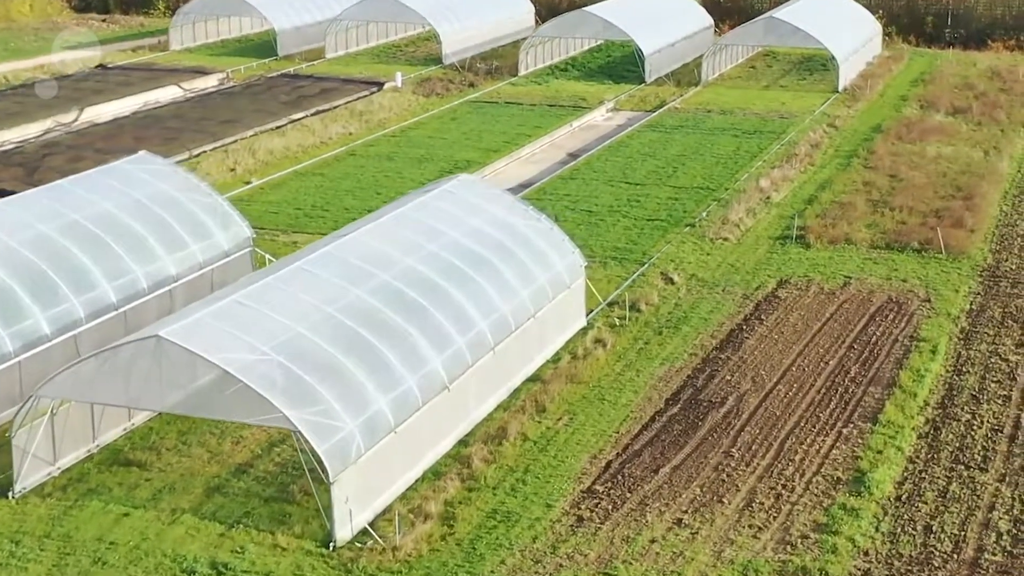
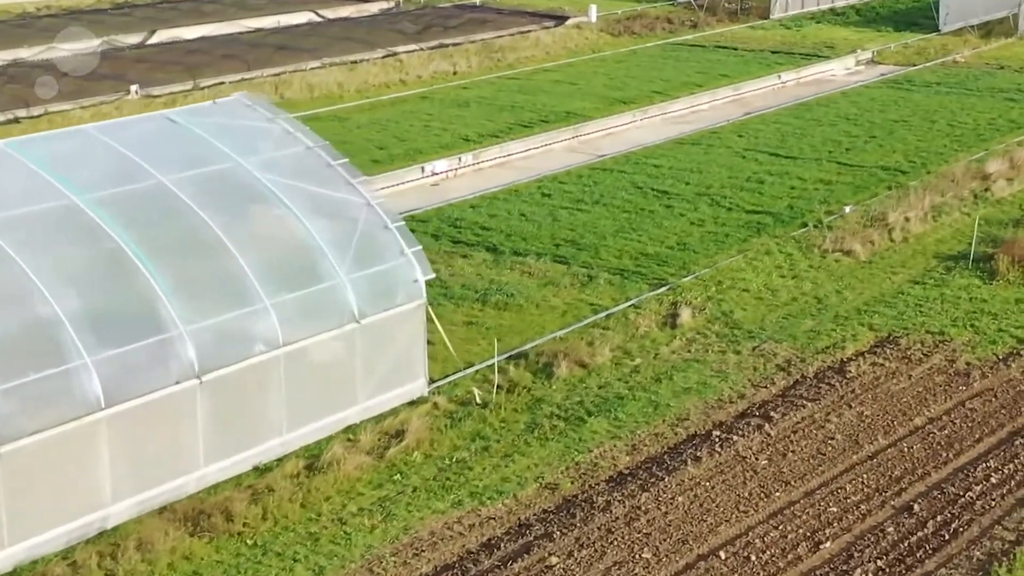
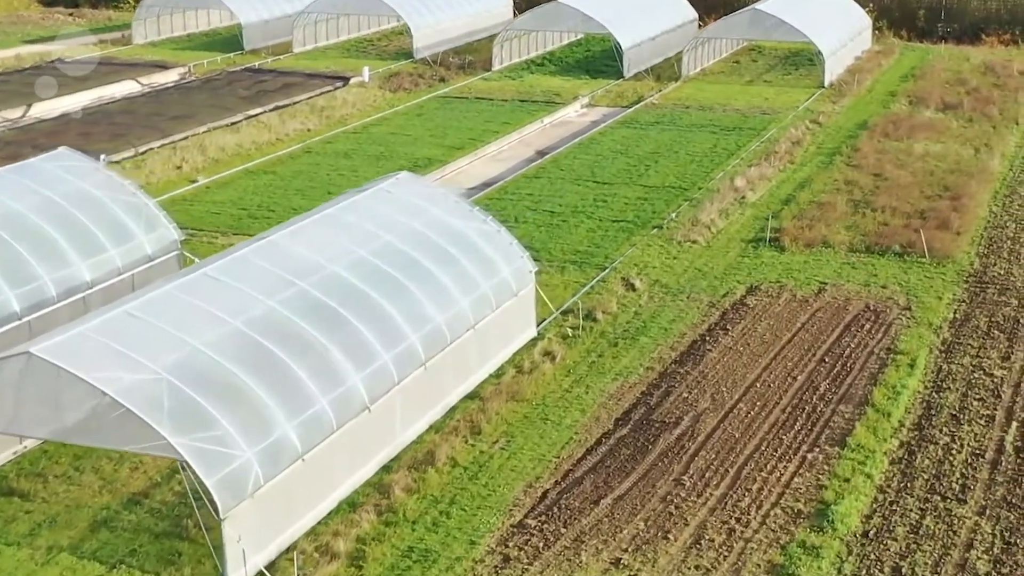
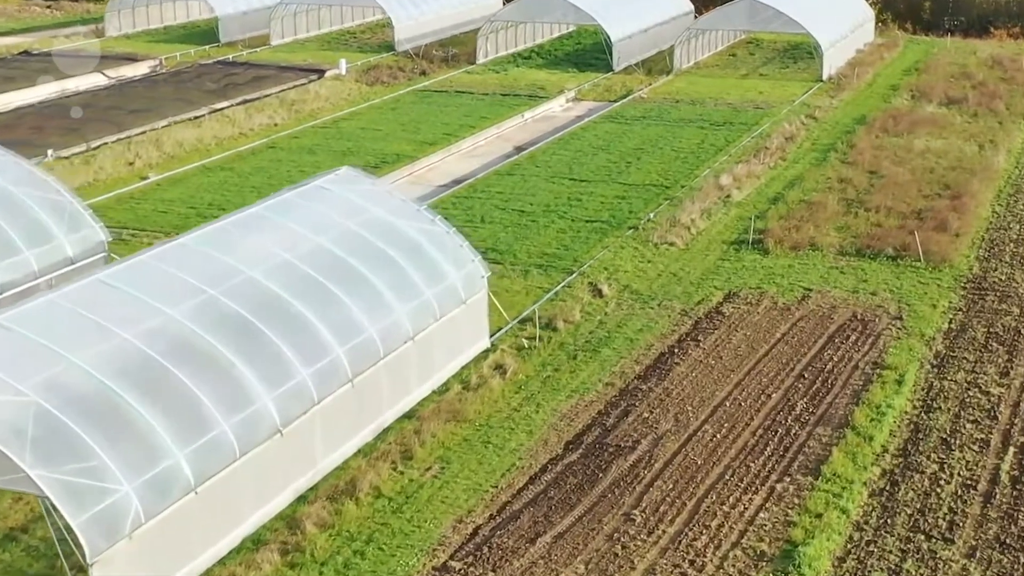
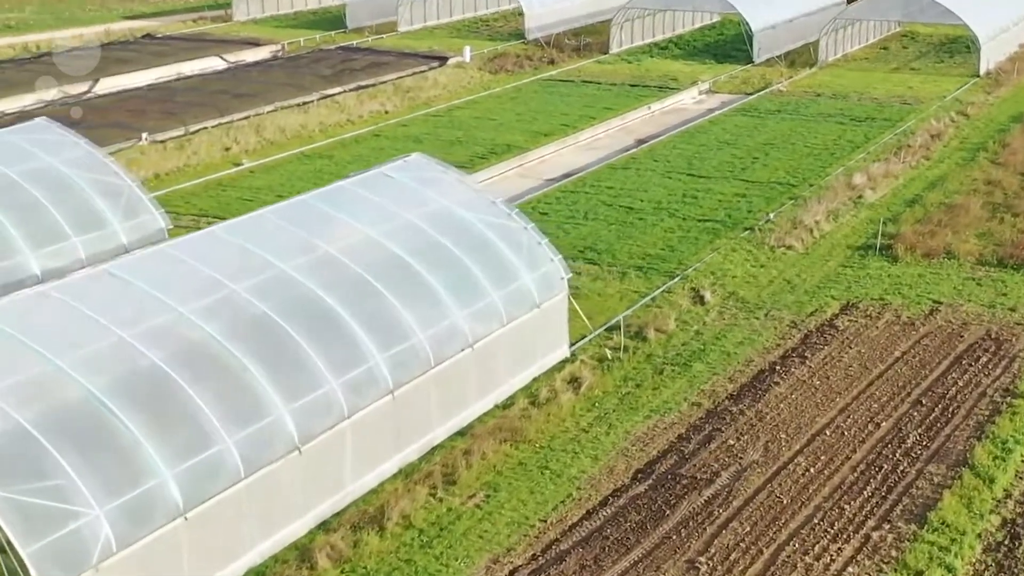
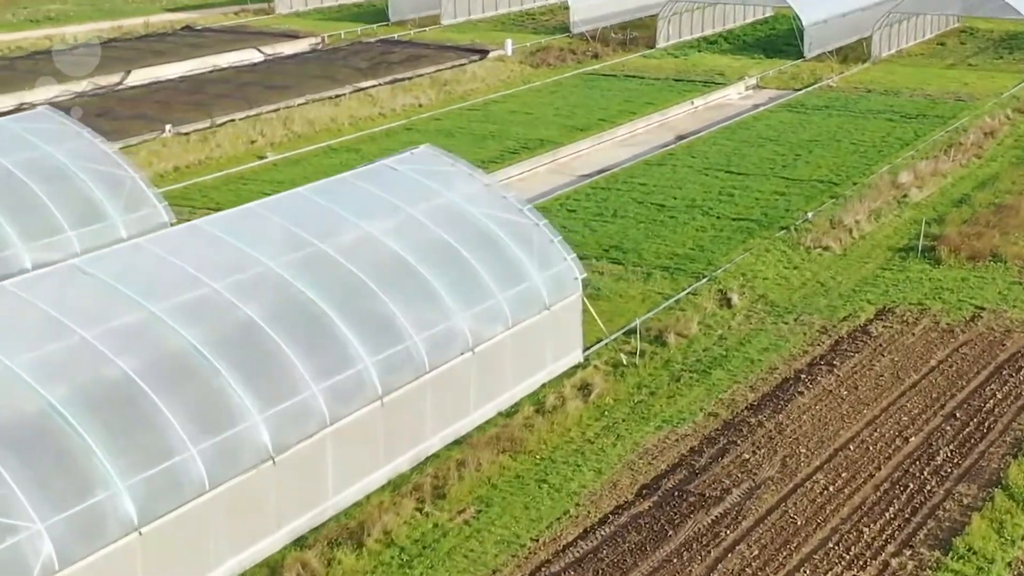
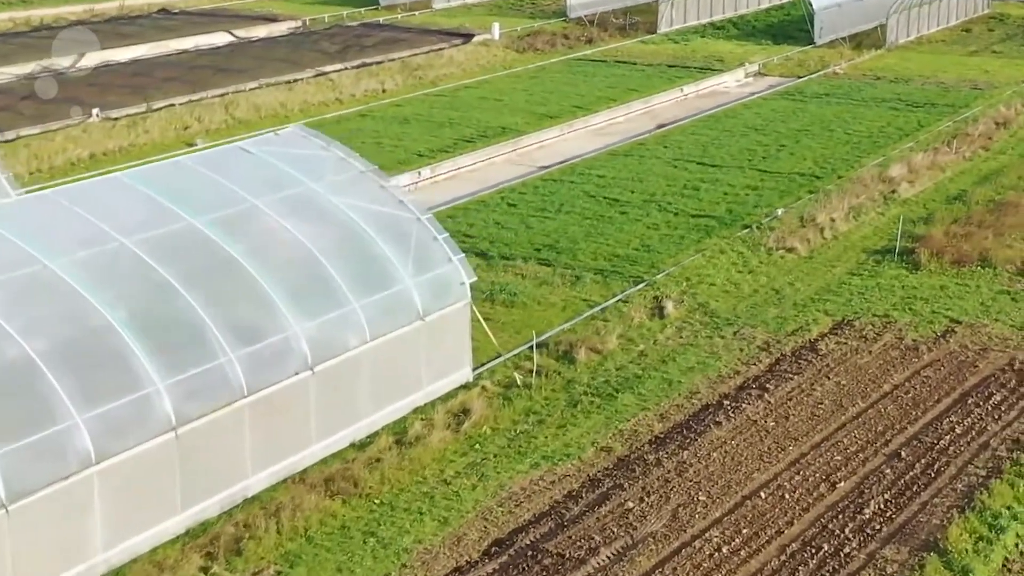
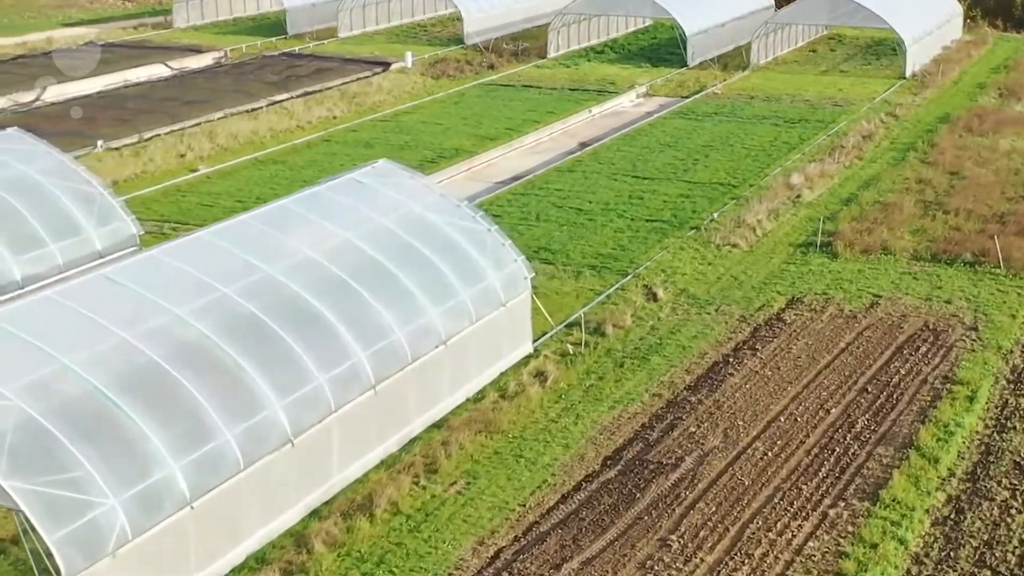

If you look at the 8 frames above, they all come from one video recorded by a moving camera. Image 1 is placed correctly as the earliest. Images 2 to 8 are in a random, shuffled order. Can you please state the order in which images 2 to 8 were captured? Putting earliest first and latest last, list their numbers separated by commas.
3, 4, 8, 5, 6, 7, 2
